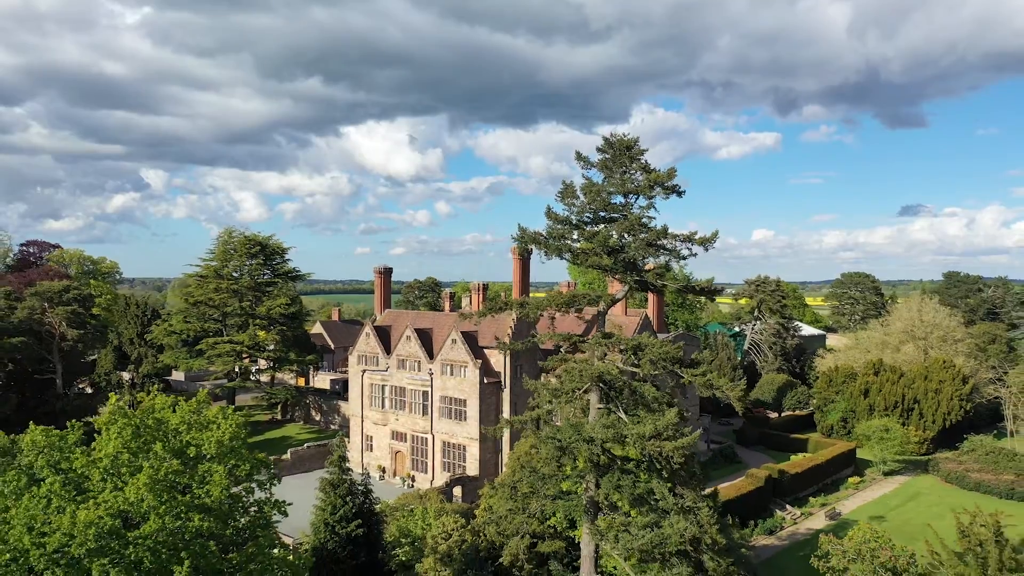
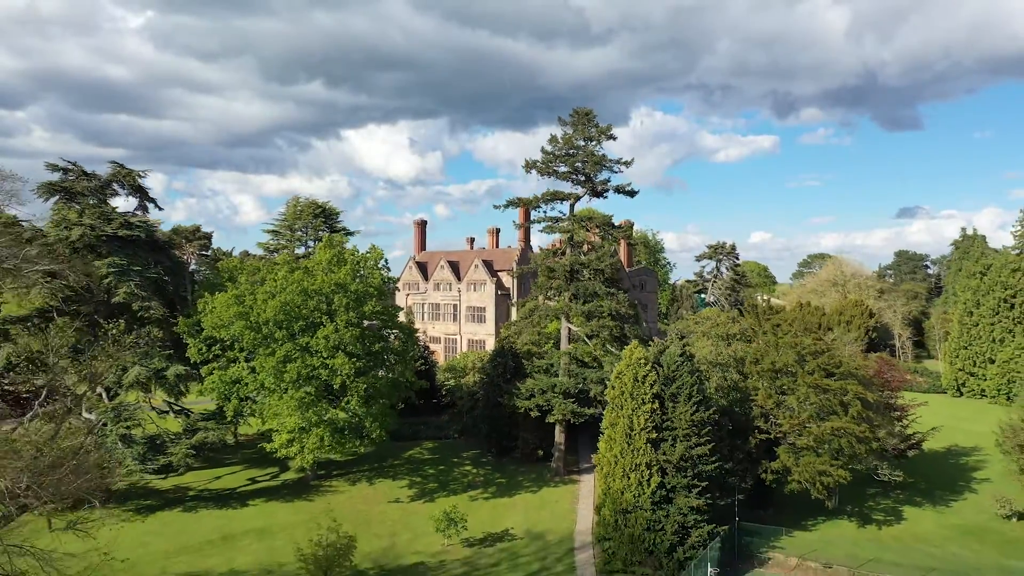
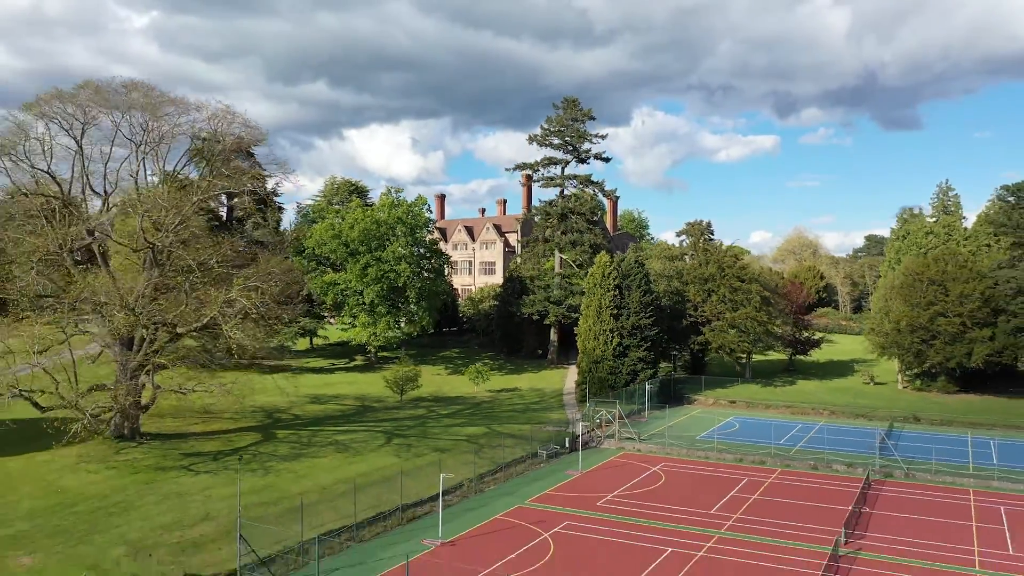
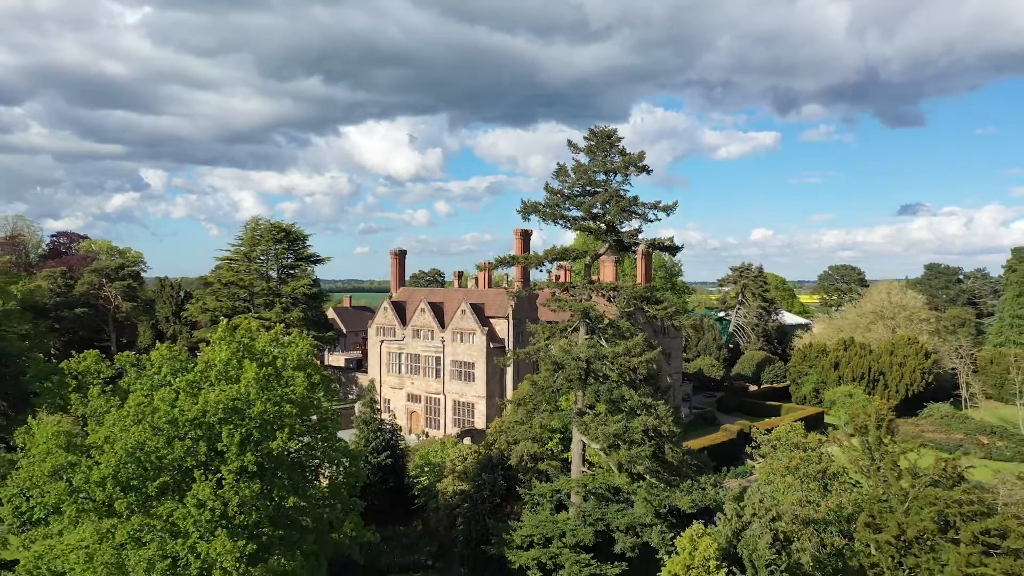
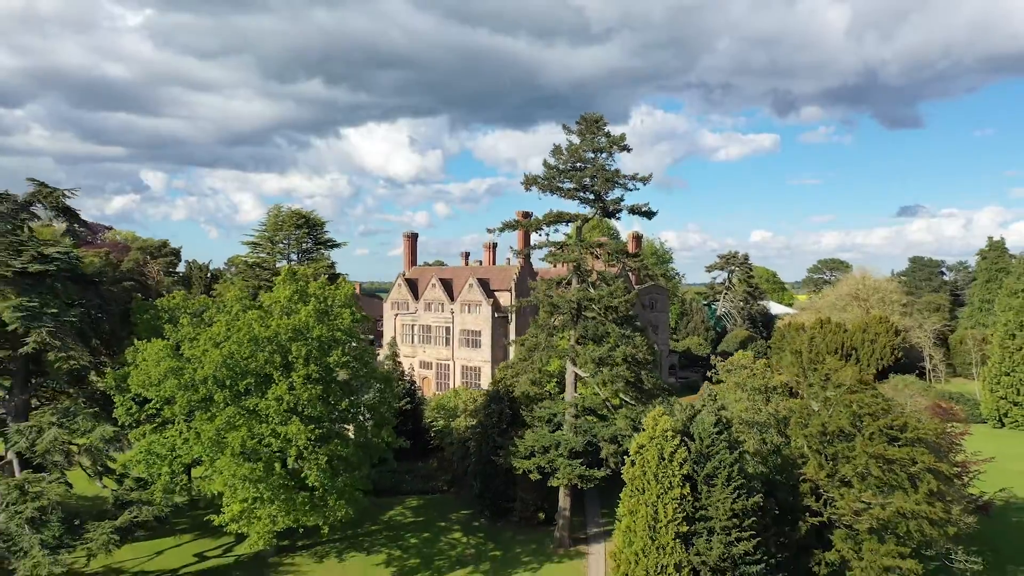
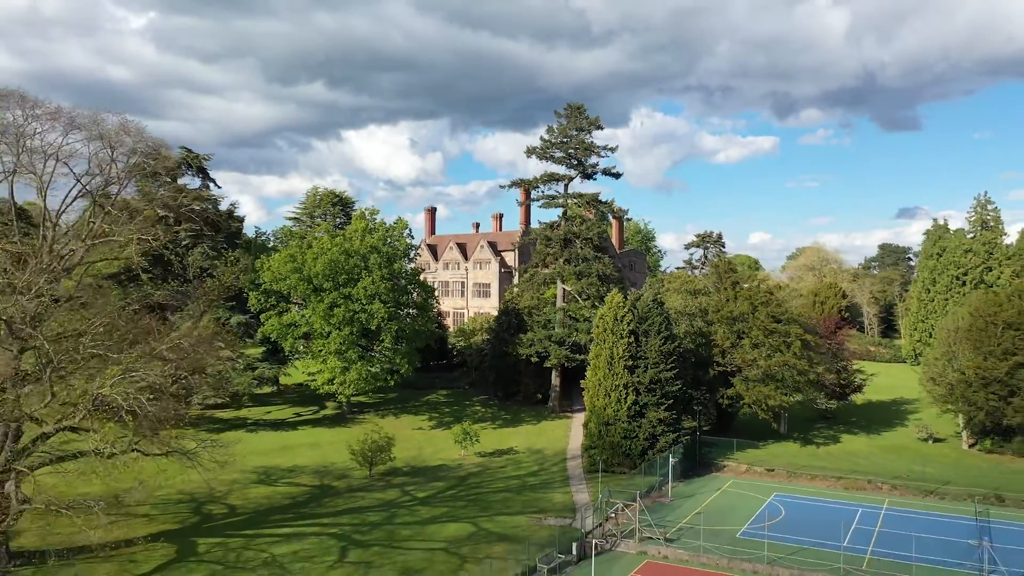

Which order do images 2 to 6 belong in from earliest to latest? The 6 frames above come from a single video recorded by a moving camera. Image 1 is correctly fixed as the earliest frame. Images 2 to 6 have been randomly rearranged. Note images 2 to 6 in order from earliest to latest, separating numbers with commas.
4, 5, 2, 6, 3
